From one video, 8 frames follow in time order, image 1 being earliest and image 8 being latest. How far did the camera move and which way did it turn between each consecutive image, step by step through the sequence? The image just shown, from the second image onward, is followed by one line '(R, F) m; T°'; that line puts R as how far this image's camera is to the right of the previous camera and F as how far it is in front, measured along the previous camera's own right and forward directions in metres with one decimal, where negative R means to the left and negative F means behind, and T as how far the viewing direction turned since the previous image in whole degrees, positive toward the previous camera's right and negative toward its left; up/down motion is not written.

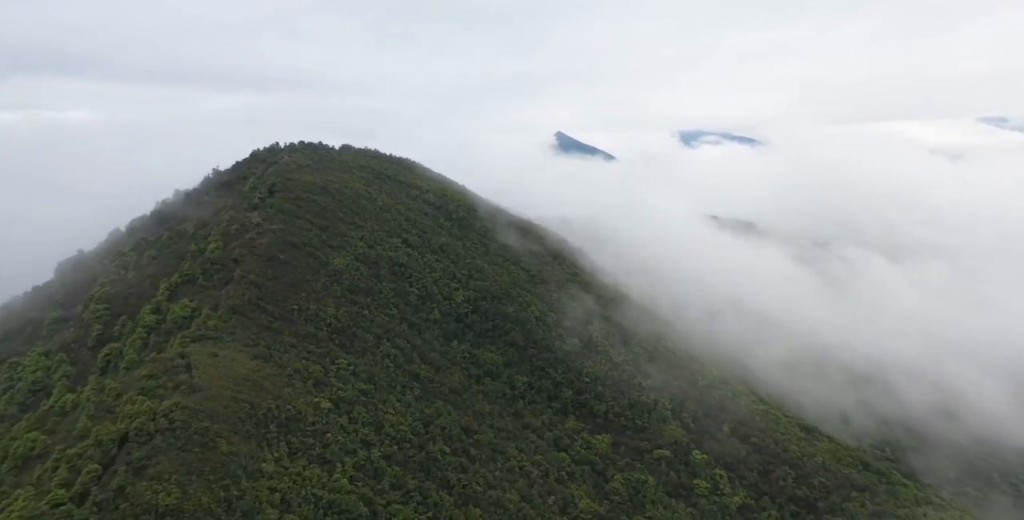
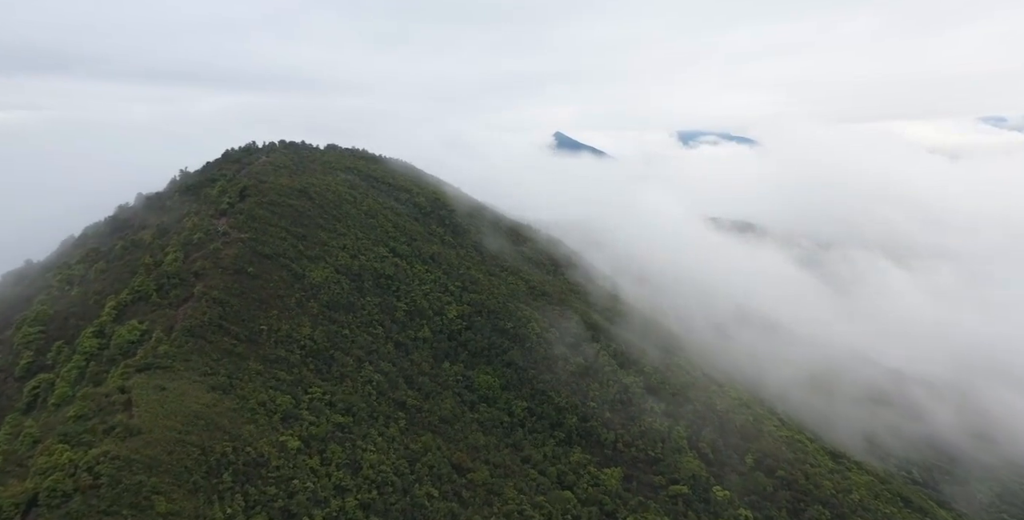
(+0.1, +6.0) m; 0°
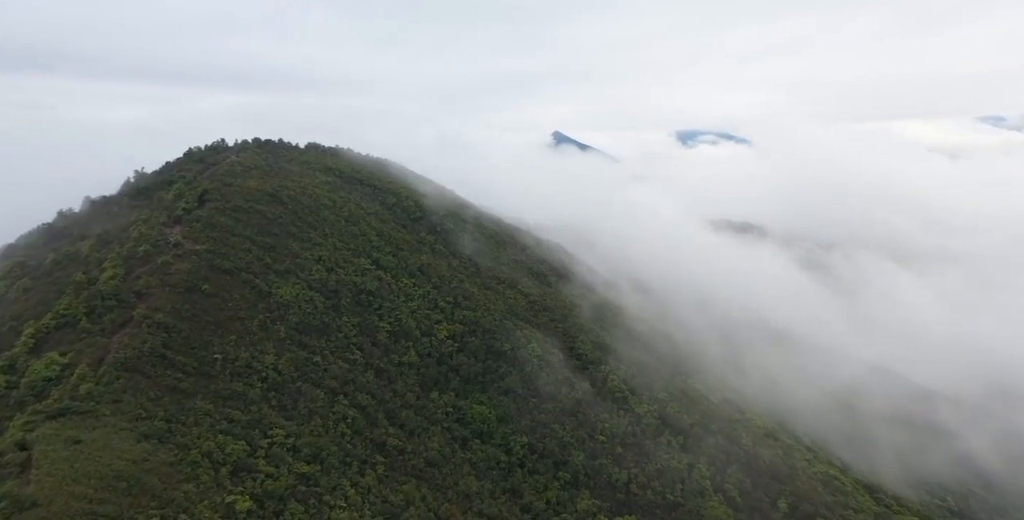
(+0.2, +6.8) m; 0°
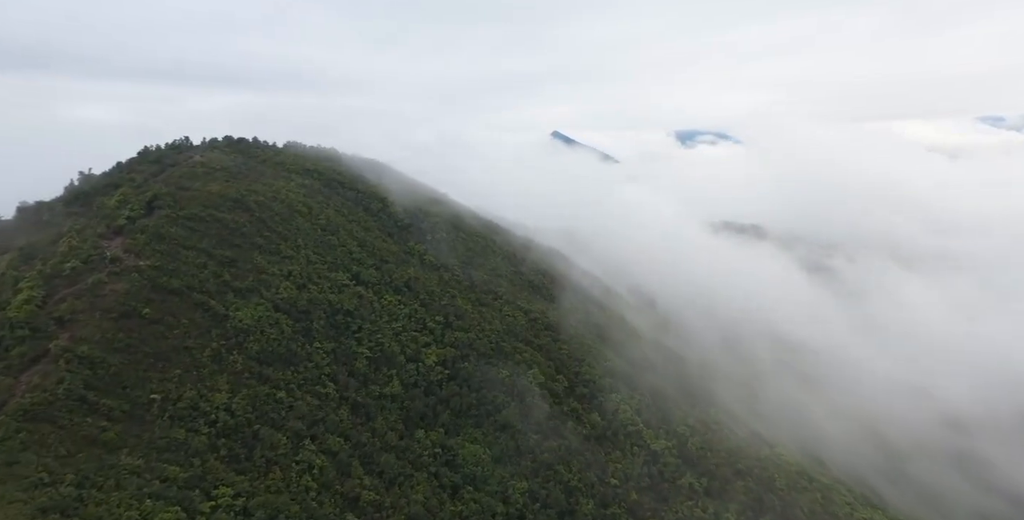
(+0.1, +6.4) m; 0°
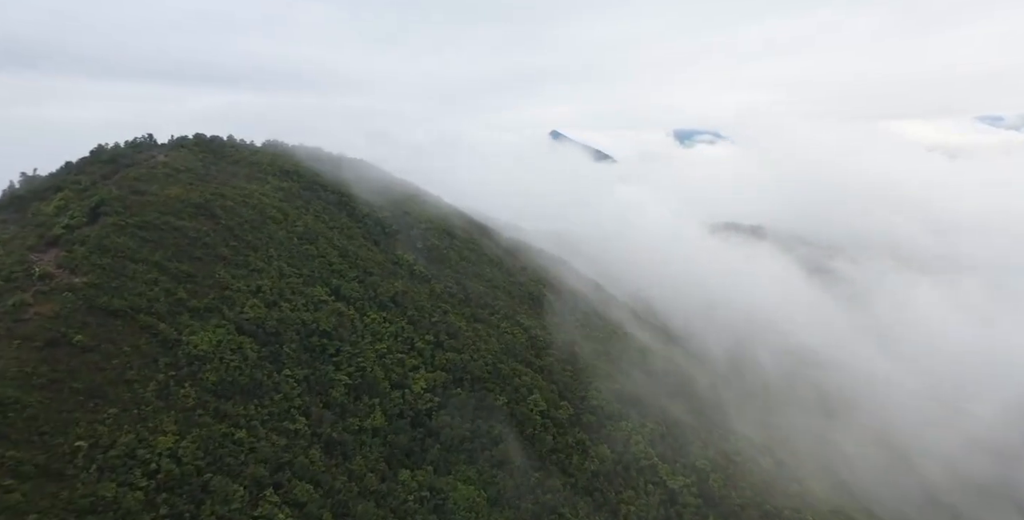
(+0.1, +5.2) m; 0°
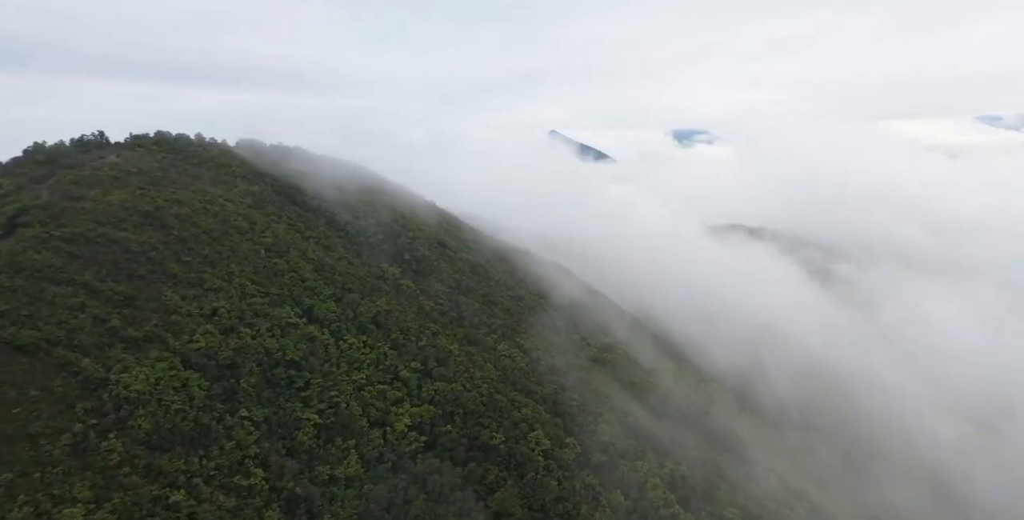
(+0.1, +5.6) m; 0°
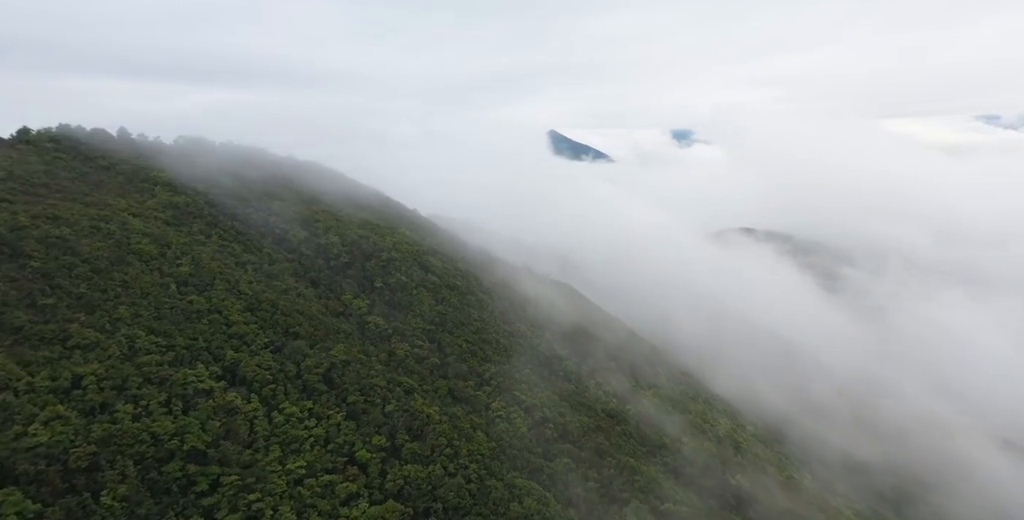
(+0.1, +10.1) m; 0°
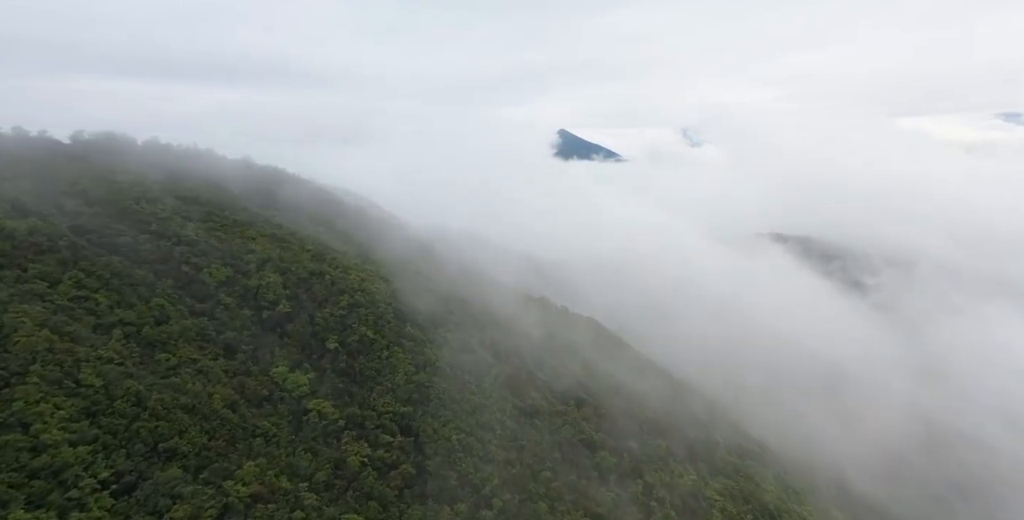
(-0.1, +12.4) m; -1°
